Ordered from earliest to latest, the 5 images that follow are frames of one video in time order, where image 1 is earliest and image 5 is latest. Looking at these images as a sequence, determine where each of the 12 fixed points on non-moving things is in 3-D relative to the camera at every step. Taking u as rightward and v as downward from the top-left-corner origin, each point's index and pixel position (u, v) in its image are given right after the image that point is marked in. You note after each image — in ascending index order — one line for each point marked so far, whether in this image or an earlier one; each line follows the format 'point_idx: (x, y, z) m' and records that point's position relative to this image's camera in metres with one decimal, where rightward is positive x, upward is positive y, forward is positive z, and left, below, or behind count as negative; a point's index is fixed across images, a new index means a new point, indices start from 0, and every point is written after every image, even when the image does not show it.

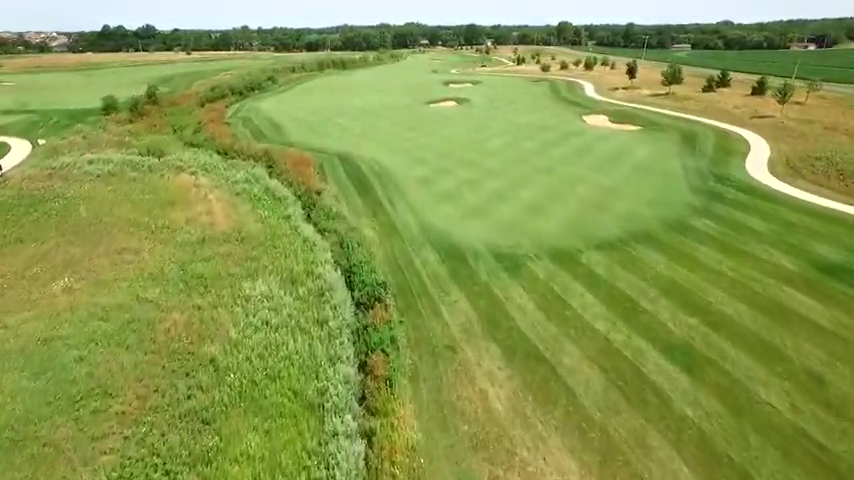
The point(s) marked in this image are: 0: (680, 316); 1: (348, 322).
0: (+8.7, -2.6, +18.1) m
1: (-2.8, -2.9, +18.5) m
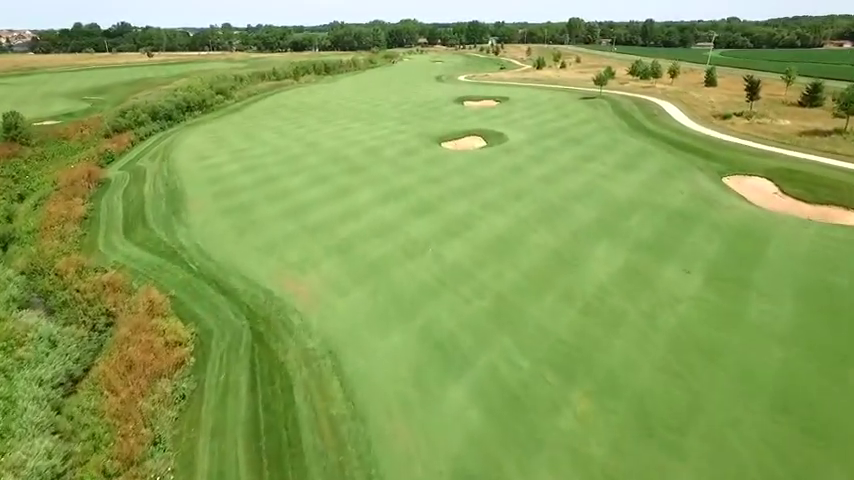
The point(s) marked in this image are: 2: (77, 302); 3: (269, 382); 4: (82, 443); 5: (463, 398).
0: (+9.9, -11.5, -4.6) m
1: (-1.6, -11.9, -4.3) m
2: (-12.8, -2.1, +19.2) m
3: (-4.3, -3.8, +14.3) m
4: (-8.3, -4.9, +12.7) m
5: (+0.9, -4.0, +13.4) m
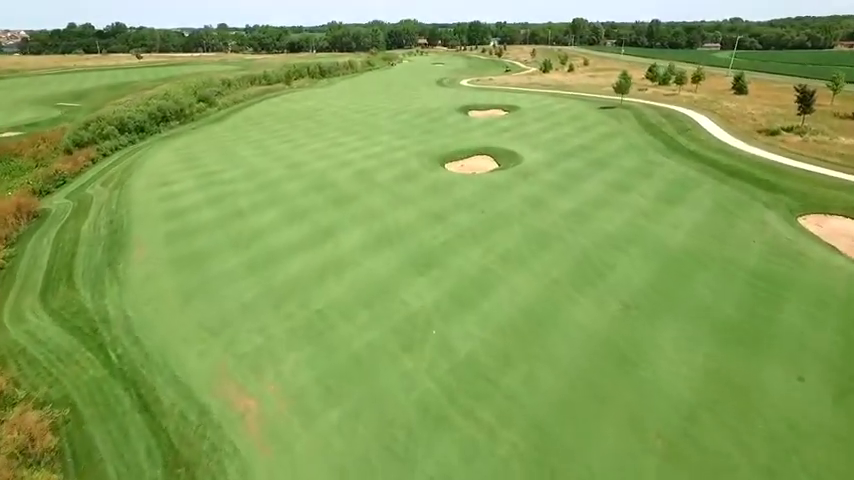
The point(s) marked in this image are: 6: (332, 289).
0: (+10.0, -13.9, -10.3) m
1: (-1.5, -14.3, -10.0) m
2: (-12.7, -4.5, +13.5) m
3: (-4.2, -6.2, +8.6) m
4: (-8.3, -7.3, +7.1) m
5: (+1.0, -6.4, +7.7) m
6: (-3.4, -1.7, +18.7) m
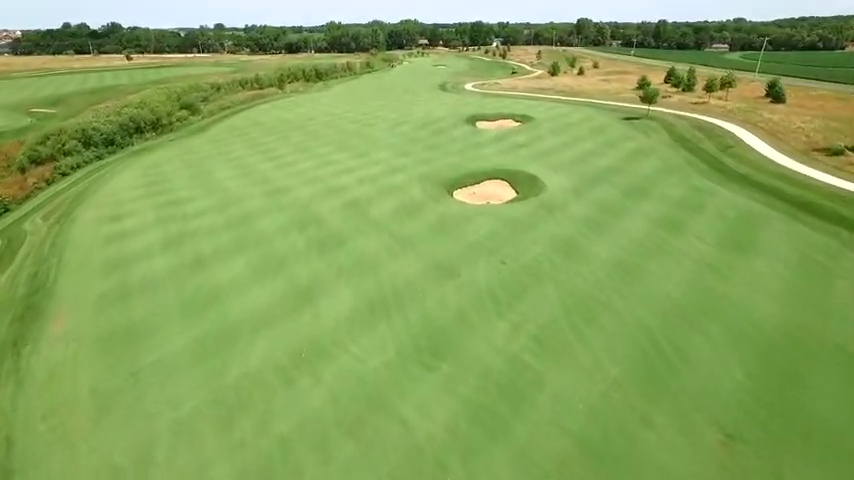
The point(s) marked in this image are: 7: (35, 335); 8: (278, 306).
0: (+10.2, -16.1, -15.5) m
1: (-1.2, -16.5, -15.3) m
2: (-12.5, -6.8, +8.2) m
3: (-4.0, -8.5, +3.3) m
4: (-8.0, -9.6, +1.8) m
5: (+1.3, -8.6, +2.5) m
6: (-3.2, -4.0, +13.5) m
7: (-12.5, -2.9, +16.8) m
8: (-5.1, -2.2, +17.7) m
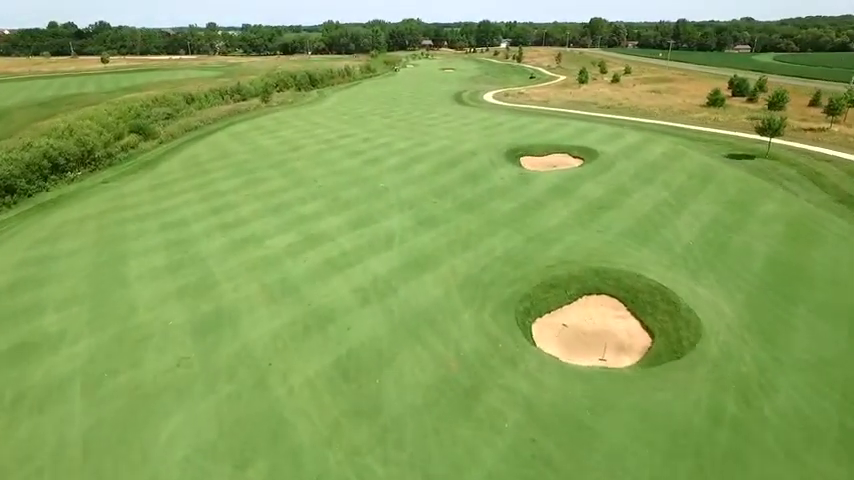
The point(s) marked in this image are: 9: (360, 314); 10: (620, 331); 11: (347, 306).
0: (+12.0, -21.4, -28.3) m
1: (+0.5, -21.8, -28.0) m
2: (-10.8, -12.0, -4.5) m
3: (-2.3, -13.7, -9.4) m
4: (-6.3, -14.8, -11.0) m
5: (+3.0, -13.9, -10.3) m
6: (-1.4, -9.2, +0.7) m
7: (-10.8, -8.2, +4.0) m
8: (-3.3, -7.4, +5.0) m
9: (-2.1, -2.3, +16.5) m
10: (+5.9, -2.8, +15.6) m
11: (-2.6, -2.3, +16.8) m
